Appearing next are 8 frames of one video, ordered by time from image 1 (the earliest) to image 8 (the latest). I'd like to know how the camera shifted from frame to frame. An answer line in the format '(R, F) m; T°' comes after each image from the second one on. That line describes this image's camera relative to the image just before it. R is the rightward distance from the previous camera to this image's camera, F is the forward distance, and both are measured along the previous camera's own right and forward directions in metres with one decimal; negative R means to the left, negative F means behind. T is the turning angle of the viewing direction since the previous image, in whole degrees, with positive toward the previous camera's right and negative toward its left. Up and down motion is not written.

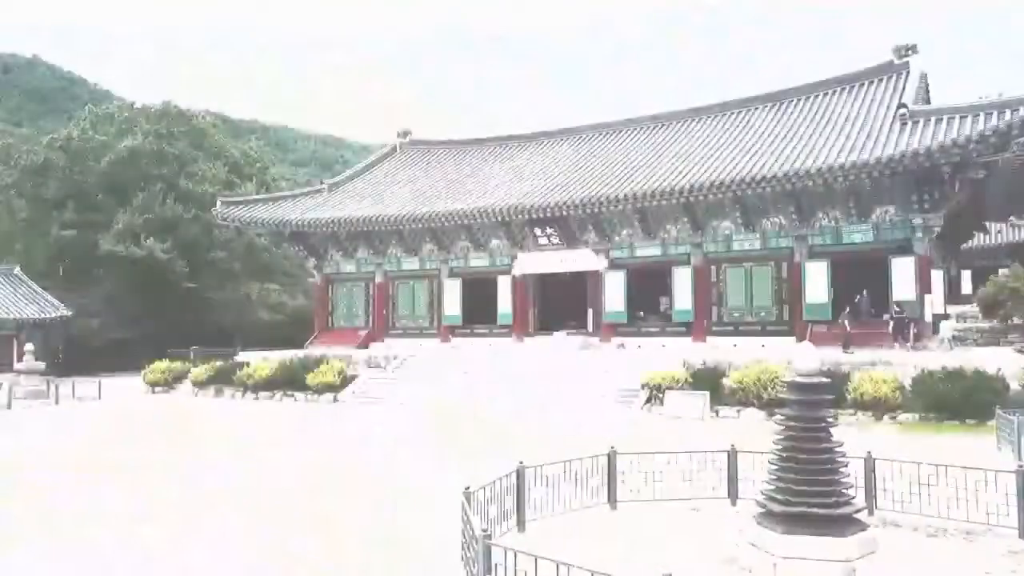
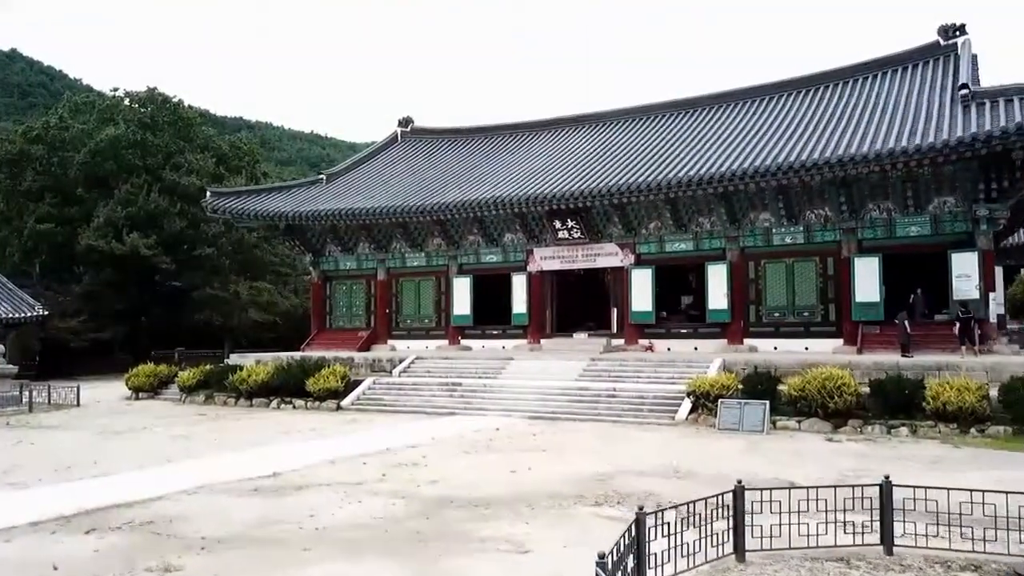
(-0.8, +1.6) m; +1°
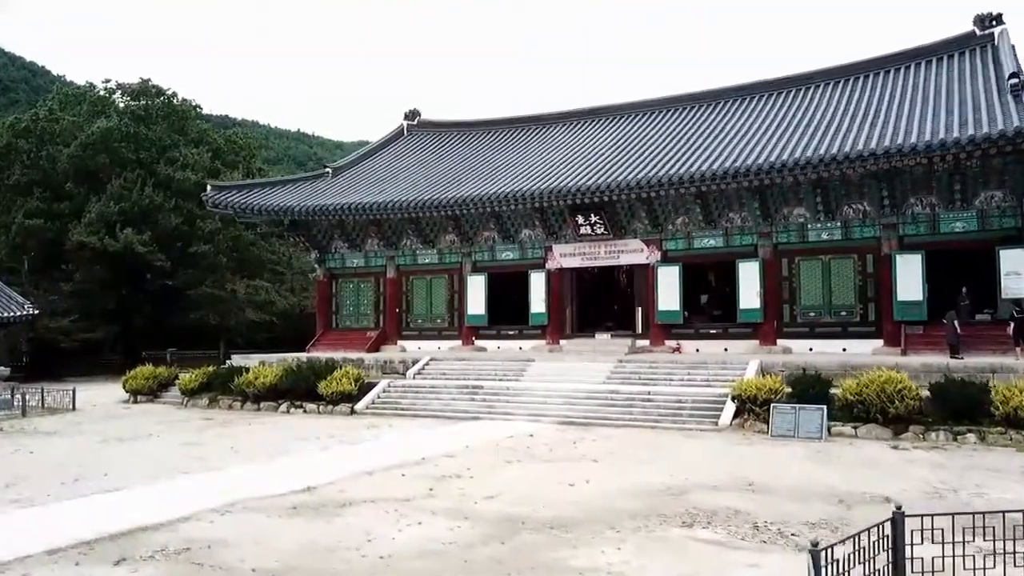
(-0.8, +0.9) m; +1°
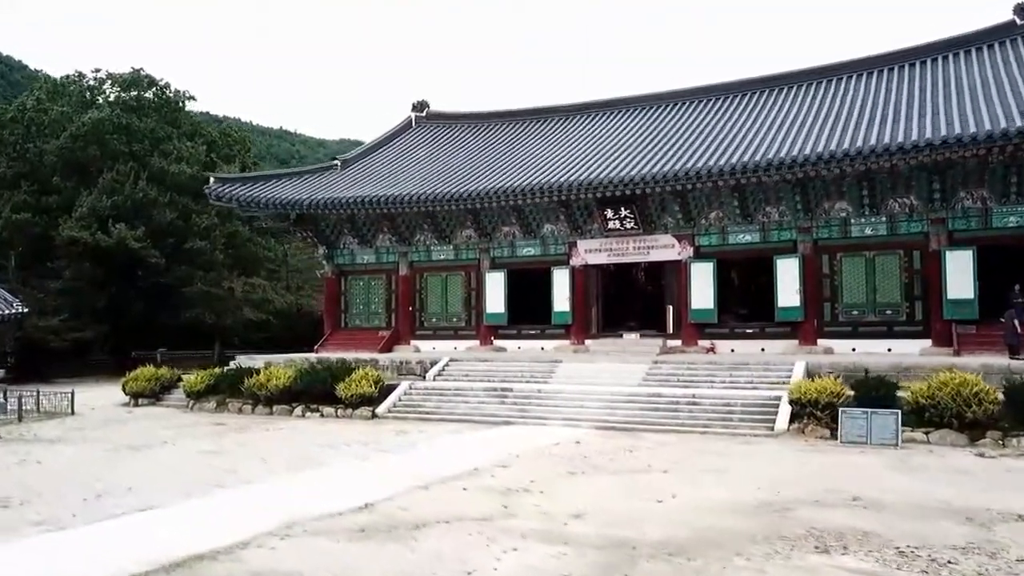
(-0.9, +0.9) m; +1°
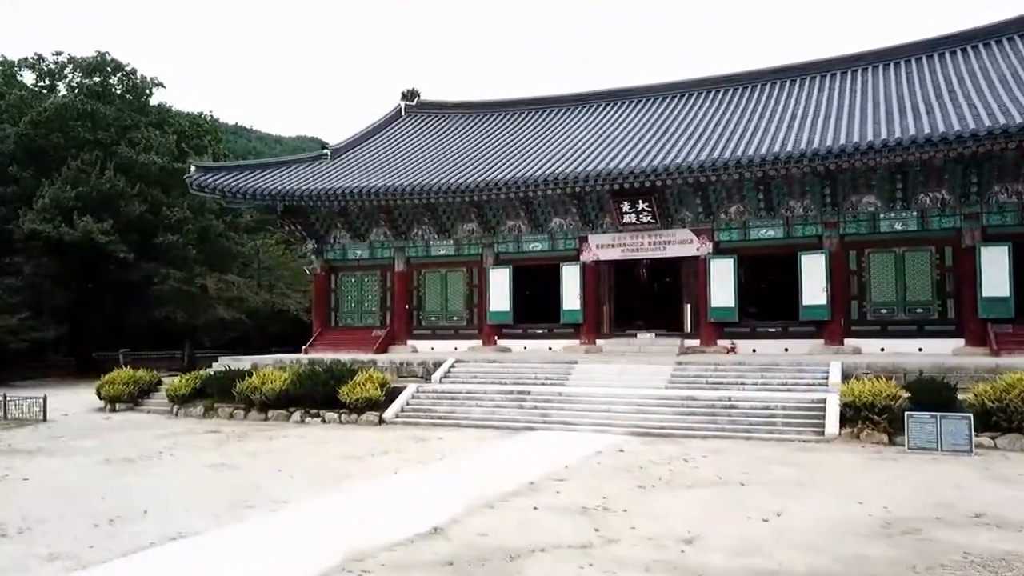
(-1.1, +1.0) m; +3°
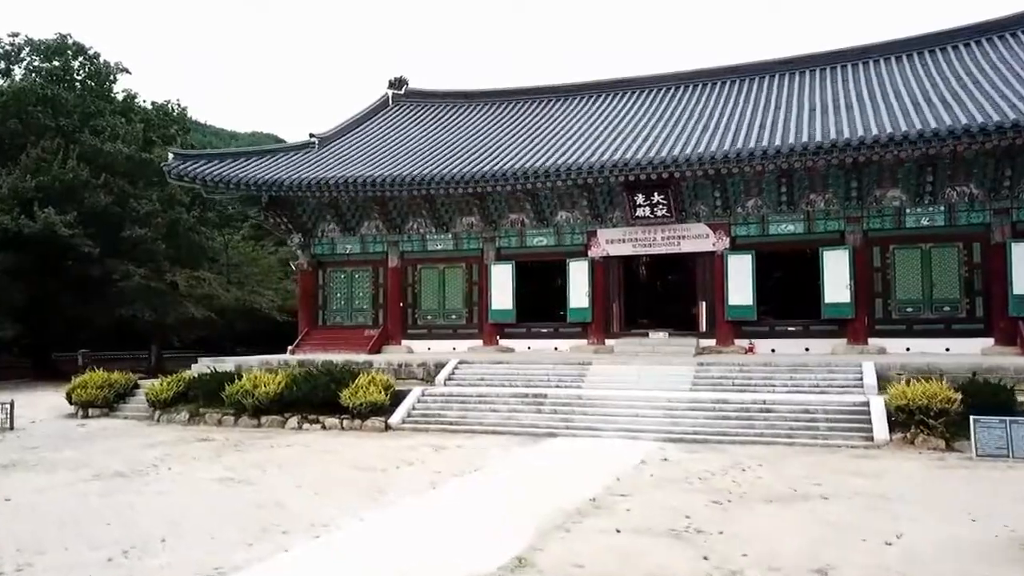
(-1.0, +0.9) m; +3°
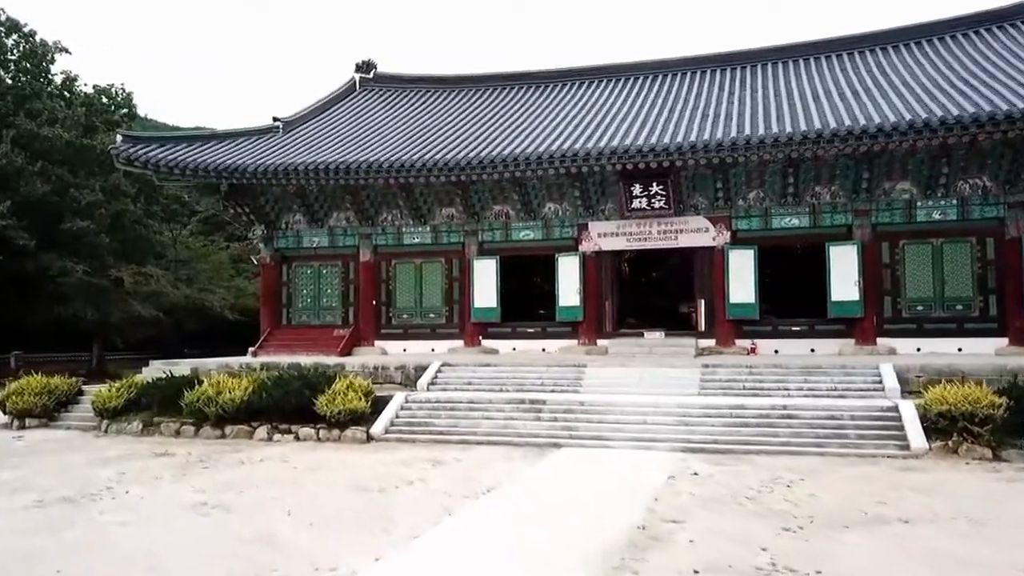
(-0.7, +1.2) m; +4°
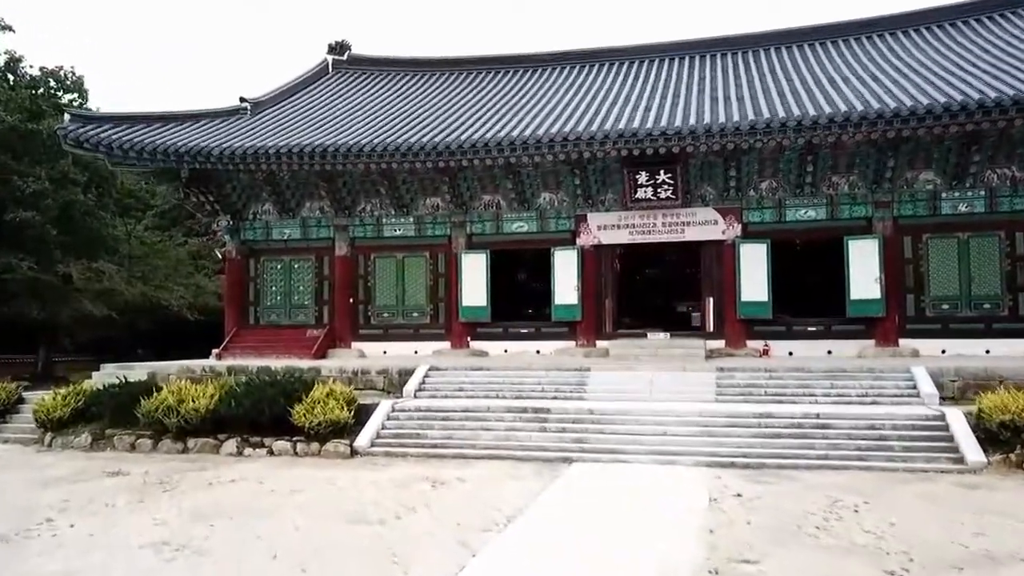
(-0.5, +1.3) m; +3°
